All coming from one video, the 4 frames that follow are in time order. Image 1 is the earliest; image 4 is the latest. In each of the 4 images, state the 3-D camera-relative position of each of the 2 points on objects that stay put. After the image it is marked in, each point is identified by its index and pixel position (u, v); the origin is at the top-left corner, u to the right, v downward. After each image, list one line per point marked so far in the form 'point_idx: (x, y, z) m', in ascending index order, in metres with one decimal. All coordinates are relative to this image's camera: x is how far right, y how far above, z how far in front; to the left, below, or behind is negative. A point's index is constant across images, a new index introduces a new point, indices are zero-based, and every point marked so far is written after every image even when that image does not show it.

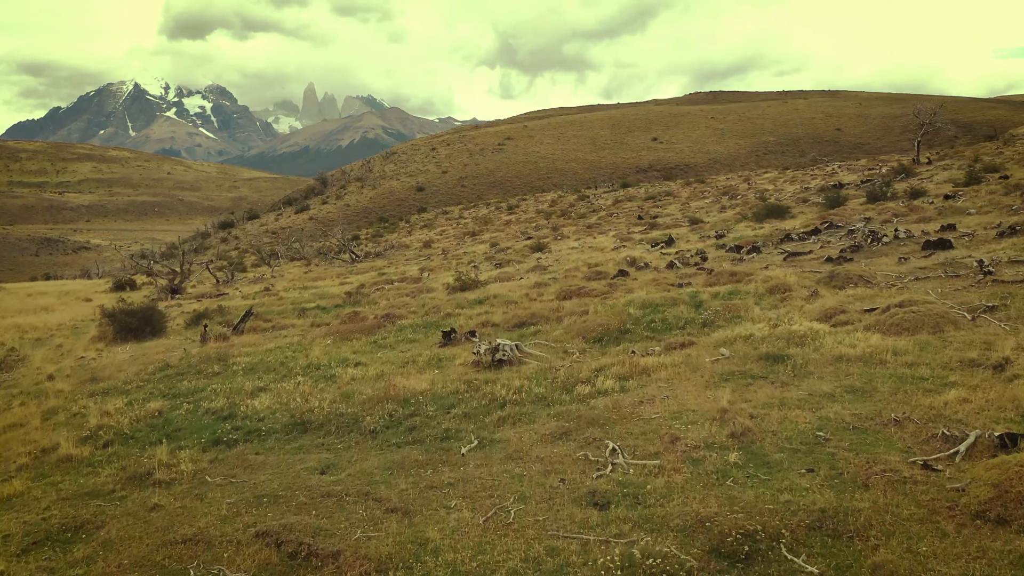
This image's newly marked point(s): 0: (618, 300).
0: (+2.2, -0.2, +16.8) m
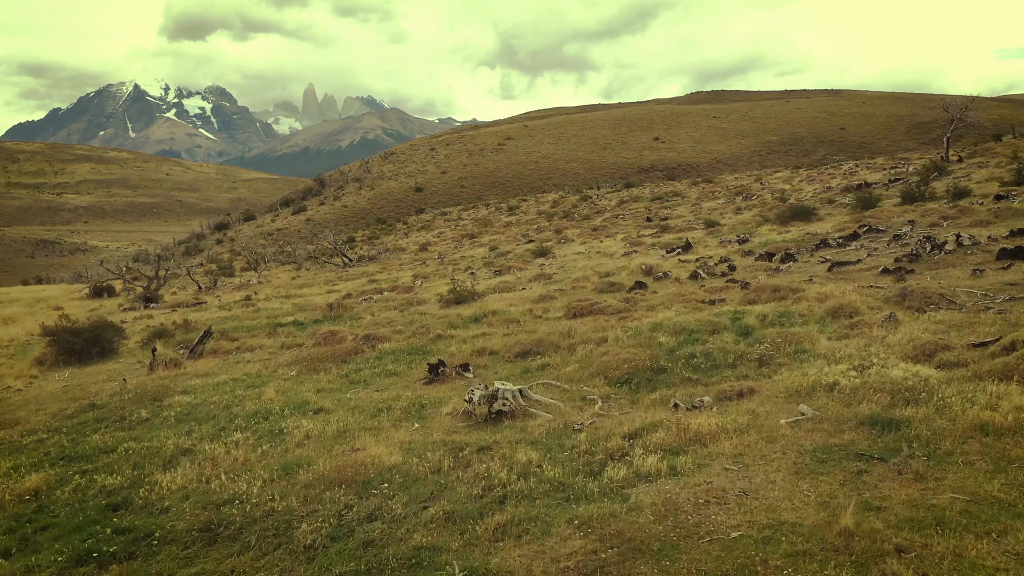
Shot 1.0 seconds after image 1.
0: (+2.2, -0.6, +14.0) m
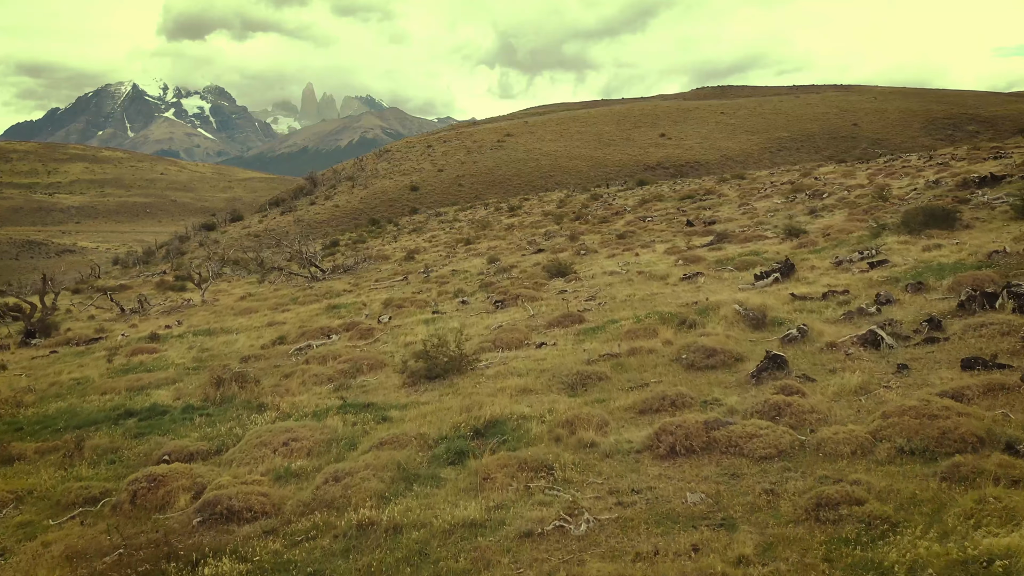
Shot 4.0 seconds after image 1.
0: (+2.5, -1.6, +4.7) m
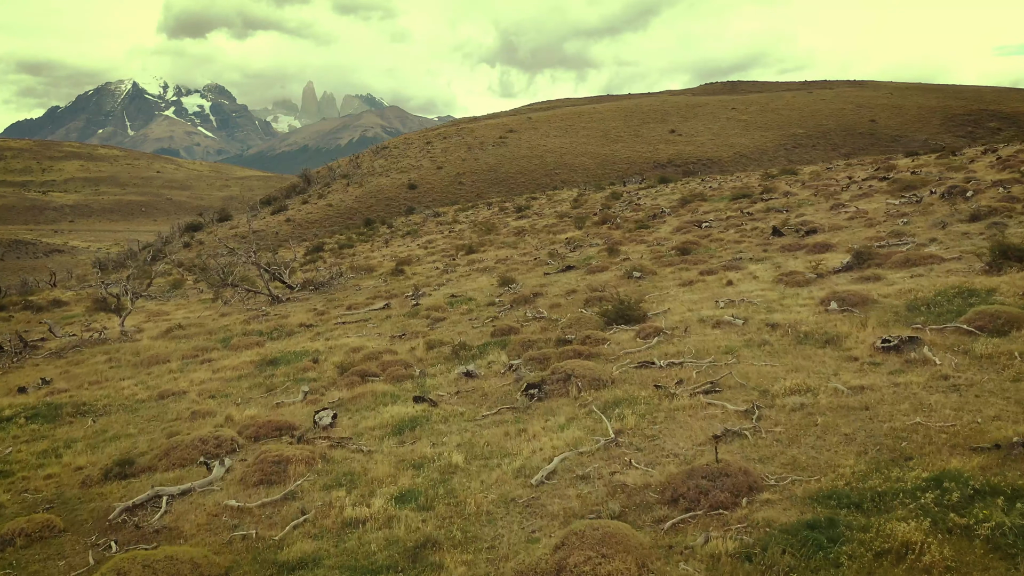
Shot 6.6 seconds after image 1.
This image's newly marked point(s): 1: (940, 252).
0: (+3.1, -2.6, -4.8) m
1: (+9.6, +1.0, +17.8) m
